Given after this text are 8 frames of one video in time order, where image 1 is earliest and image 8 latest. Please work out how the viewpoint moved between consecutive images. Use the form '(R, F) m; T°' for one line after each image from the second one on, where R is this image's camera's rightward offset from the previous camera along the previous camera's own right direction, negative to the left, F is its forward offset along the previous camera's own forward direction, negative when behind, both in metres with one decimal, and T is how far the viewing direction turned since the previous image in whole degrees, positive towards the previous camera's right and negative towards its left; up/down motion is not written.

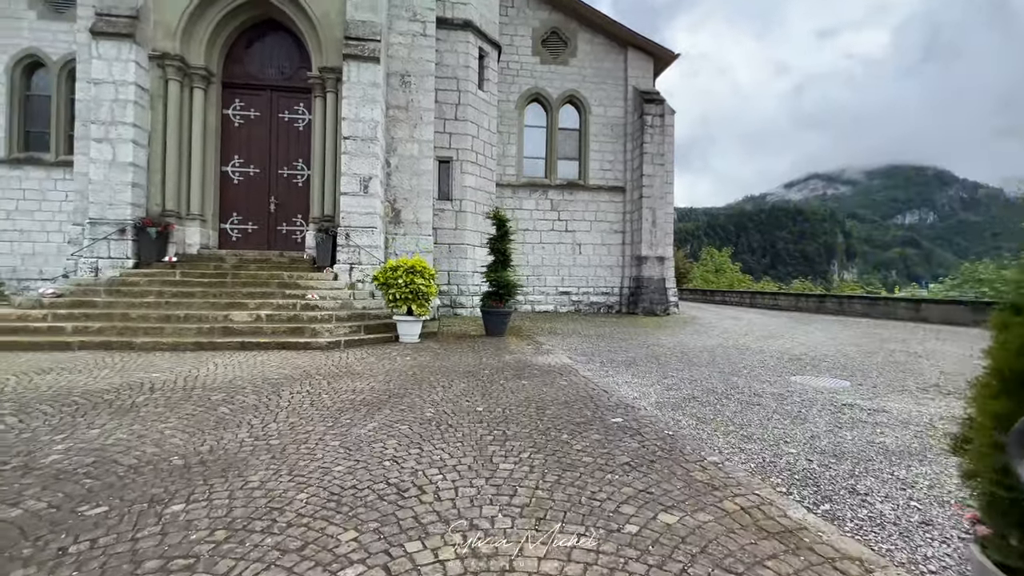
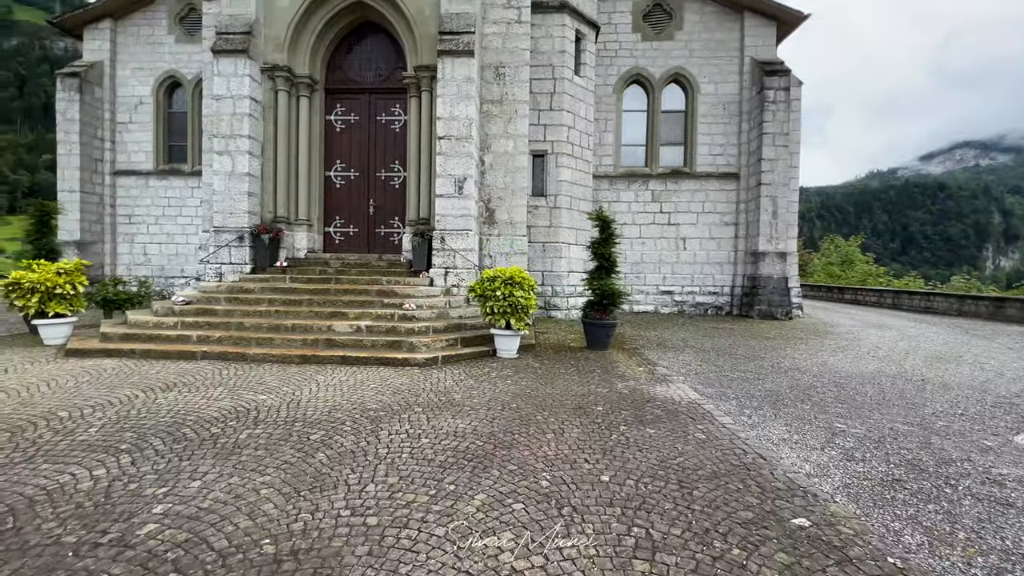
(-0.3, +0.5) m; -11°
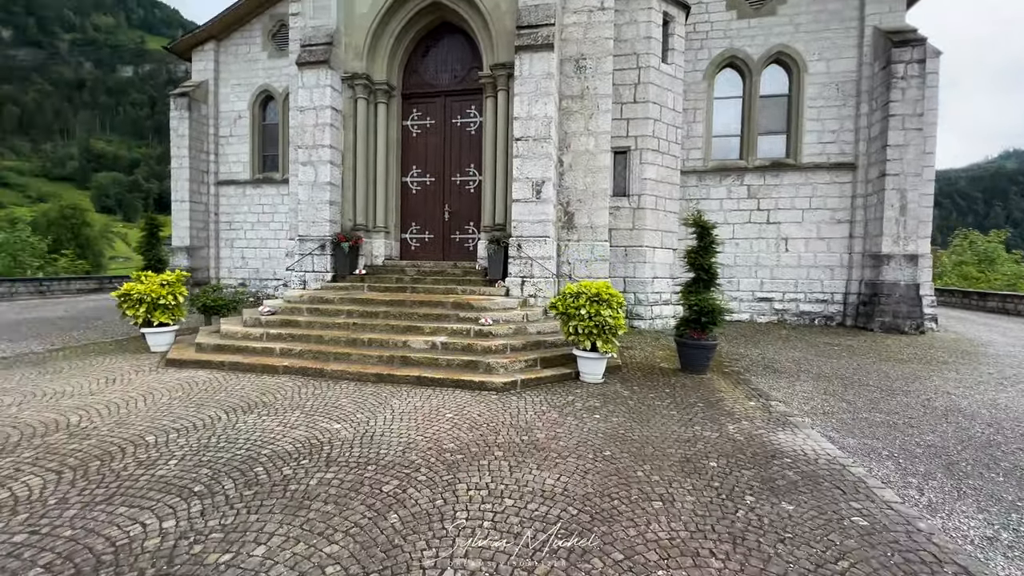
(-0.2, +0.5) m; -9°
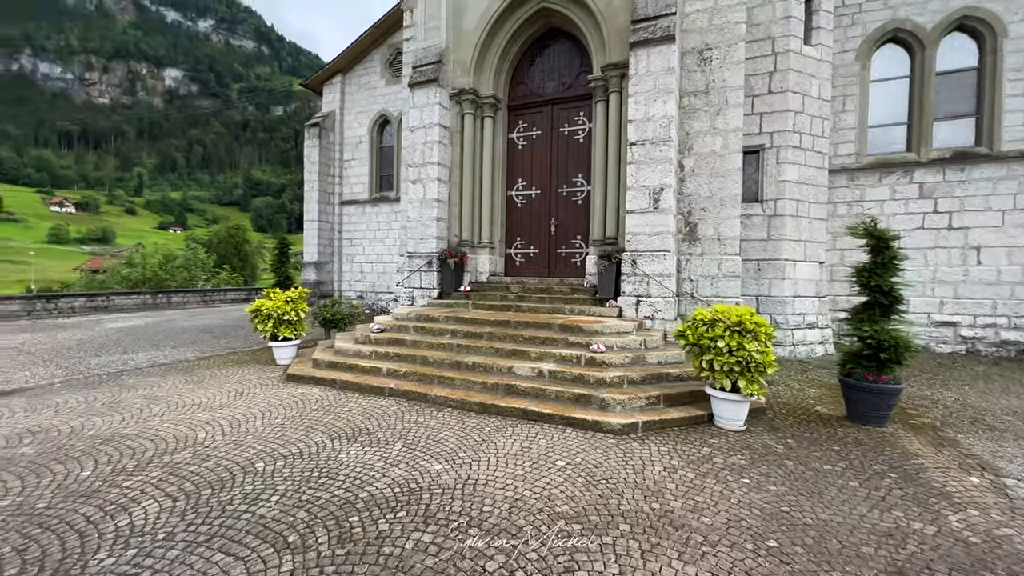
(-0.2, +0.5) m; -13°
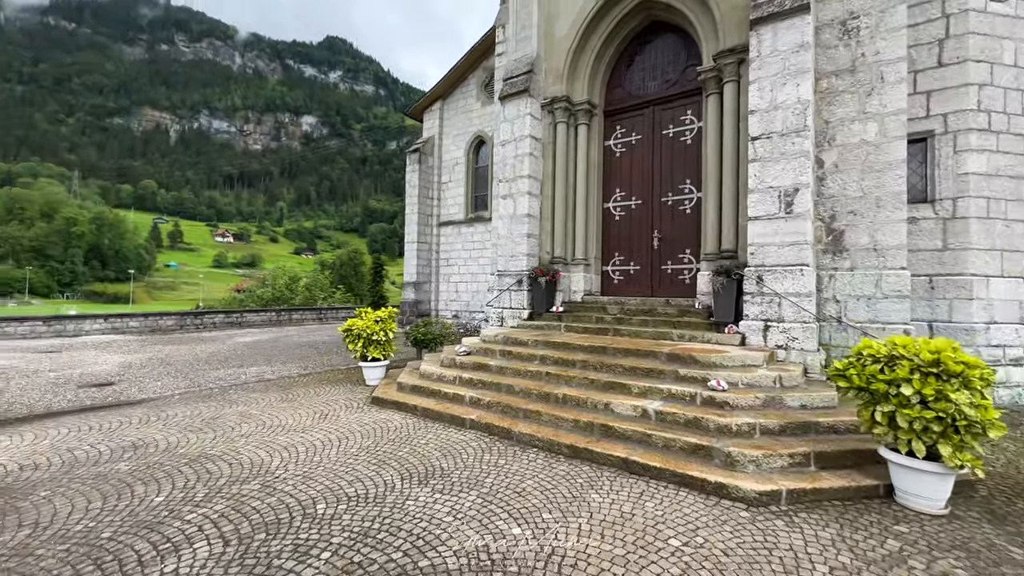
(0.0, +0.6) m; -12°
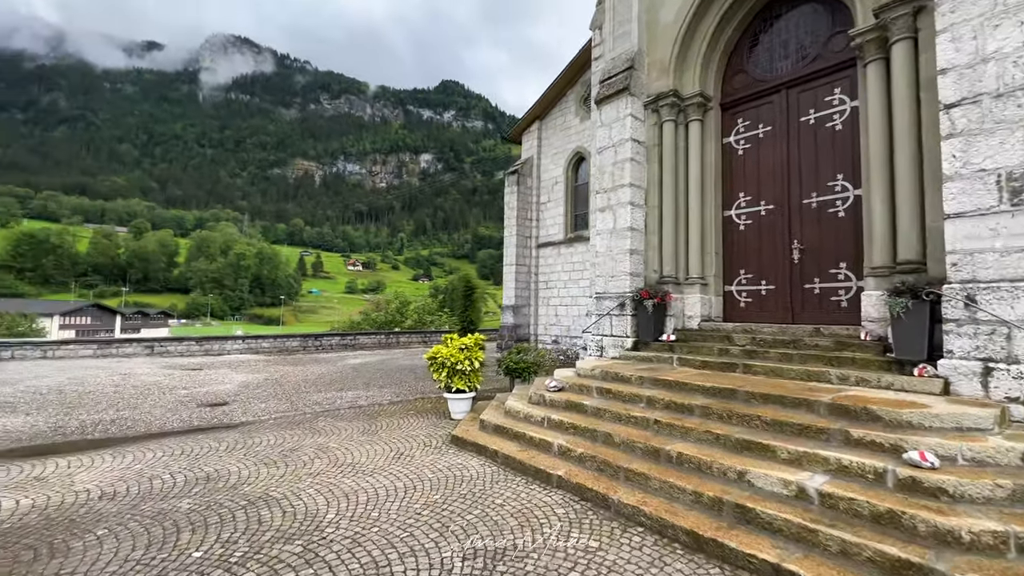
(+0.1, +0.8) m; -13°
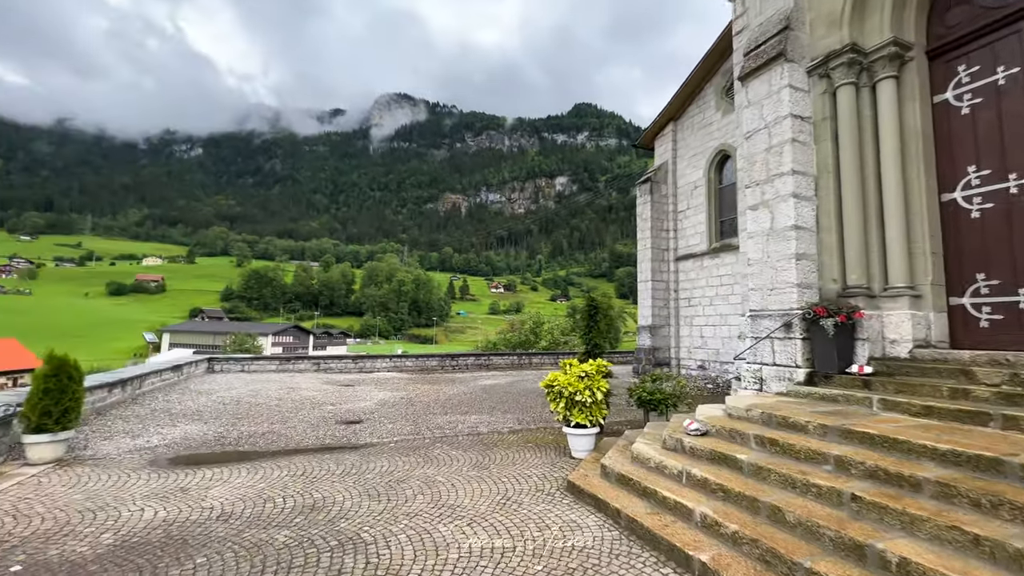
(+0.2, +0.7) m; -17°
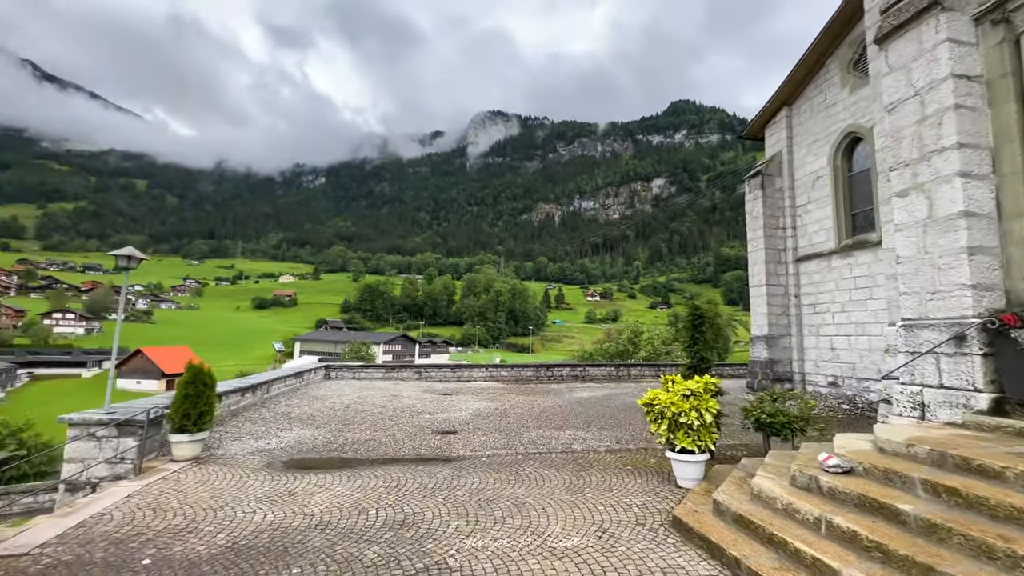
(0.0, +0.3) m; -12°
